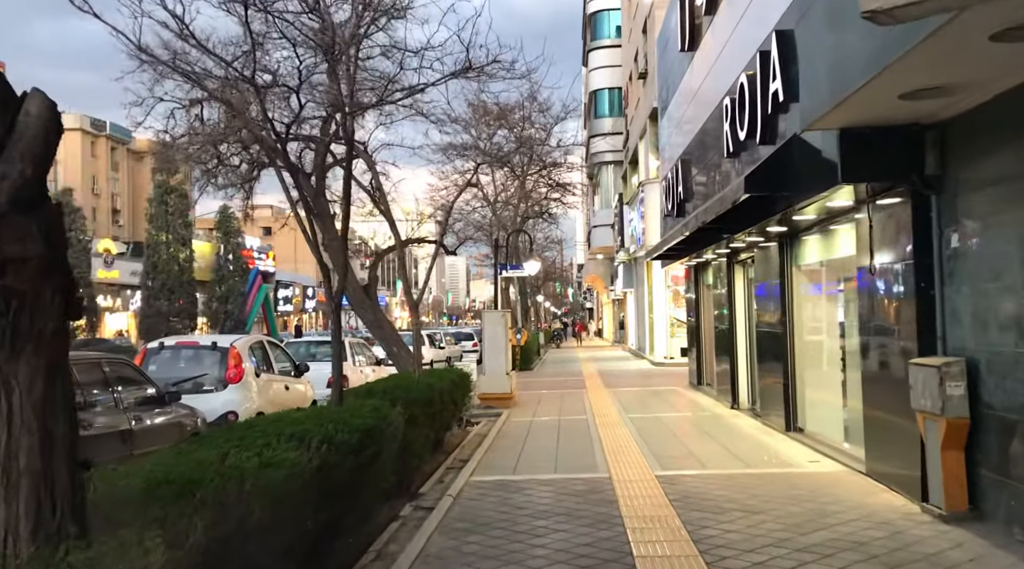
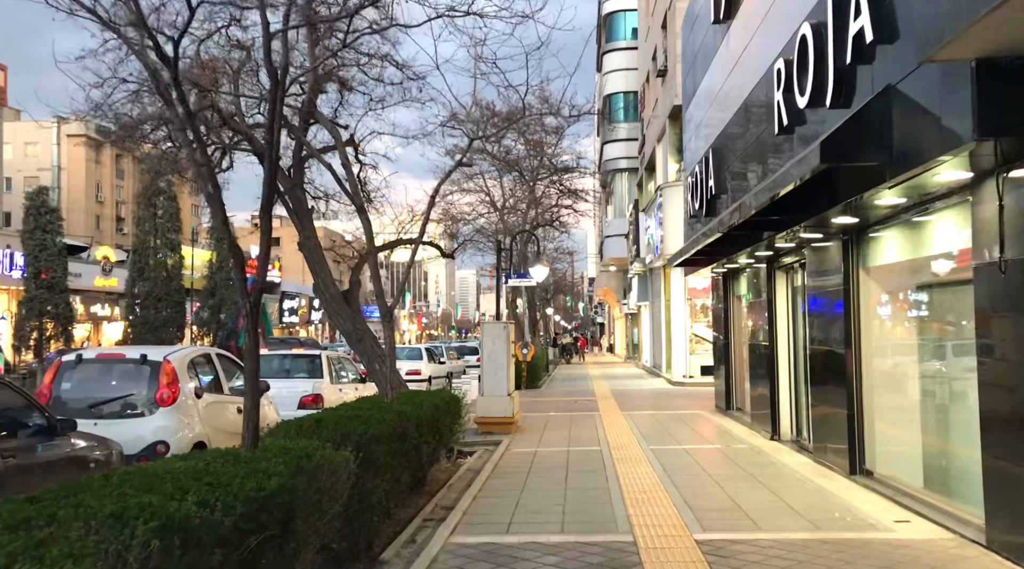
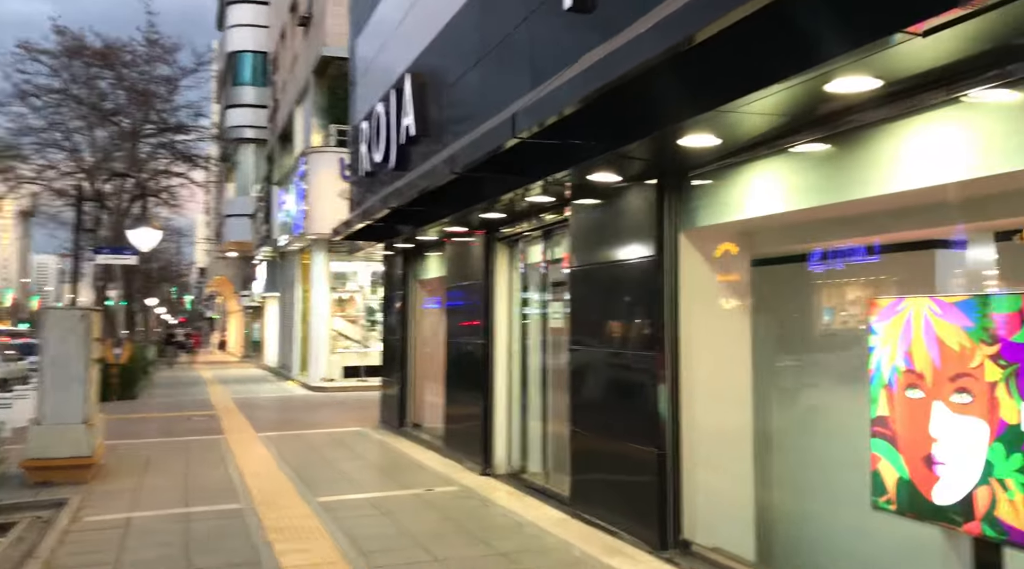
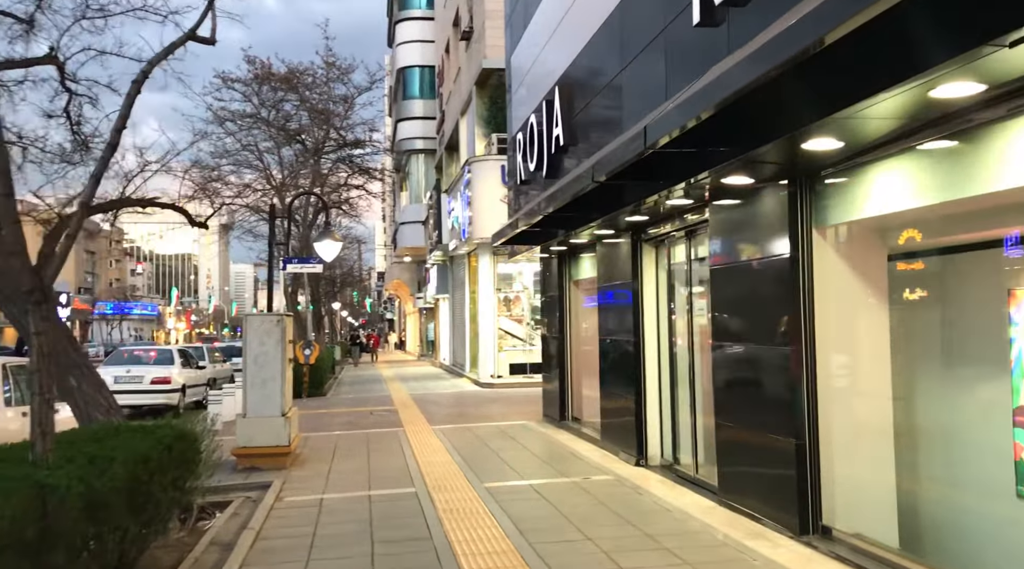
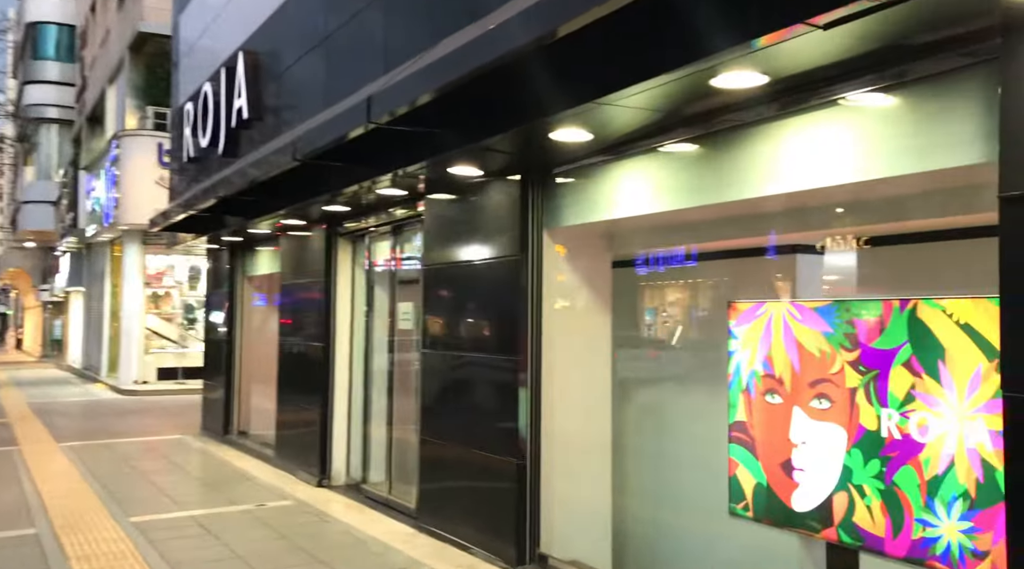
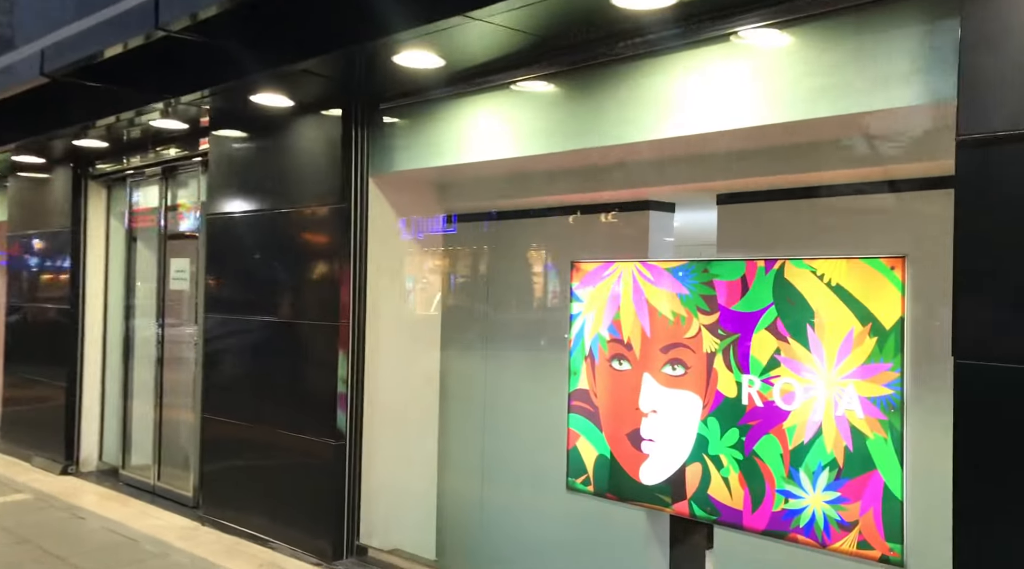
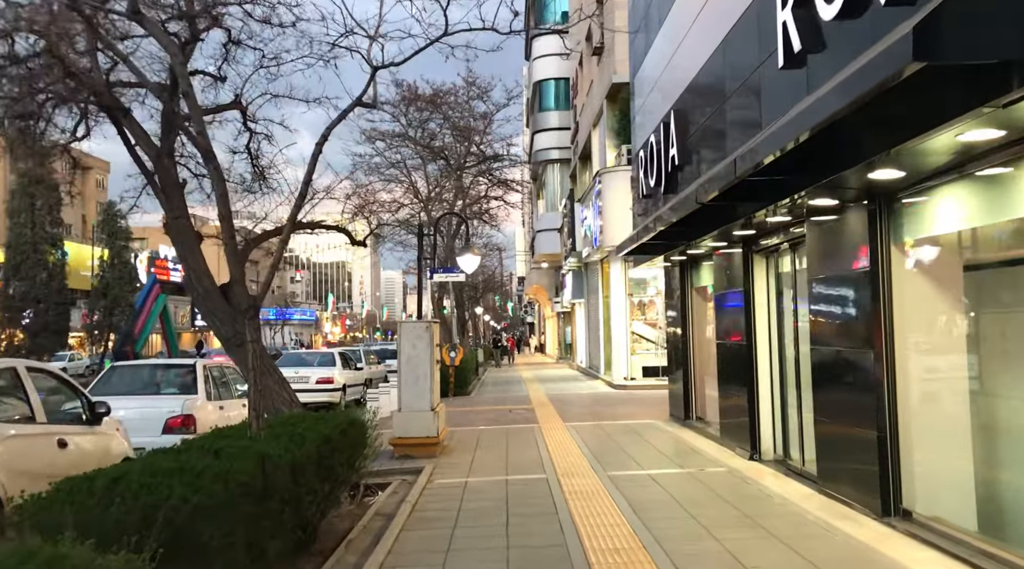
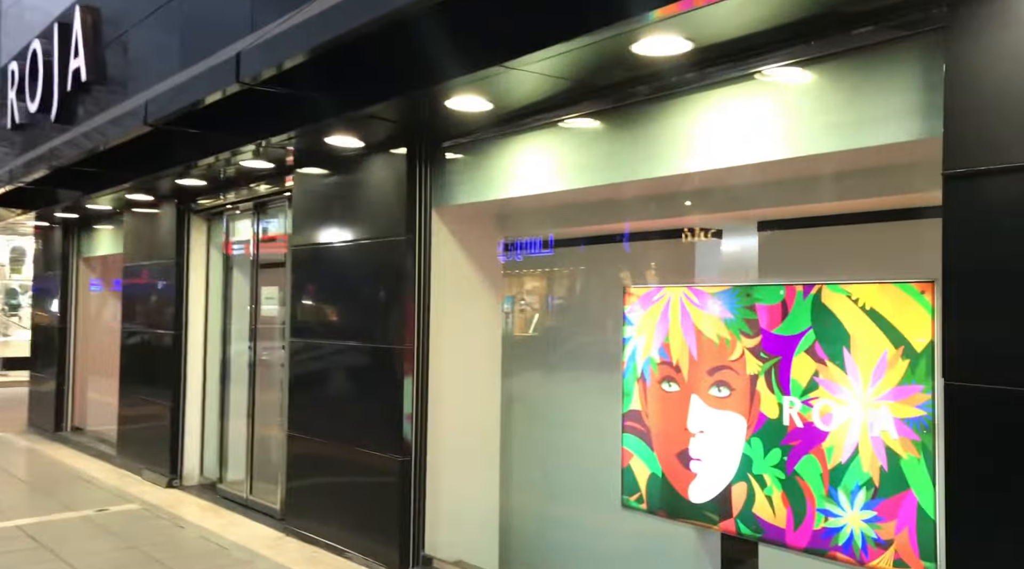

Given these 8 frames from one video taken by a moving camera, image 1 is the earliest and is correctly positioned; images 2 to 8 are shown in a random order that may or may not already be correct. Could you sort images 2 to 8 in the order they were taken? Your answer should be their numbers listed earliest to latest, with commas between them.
2, 7, 4, 3, 5, 8, 6
